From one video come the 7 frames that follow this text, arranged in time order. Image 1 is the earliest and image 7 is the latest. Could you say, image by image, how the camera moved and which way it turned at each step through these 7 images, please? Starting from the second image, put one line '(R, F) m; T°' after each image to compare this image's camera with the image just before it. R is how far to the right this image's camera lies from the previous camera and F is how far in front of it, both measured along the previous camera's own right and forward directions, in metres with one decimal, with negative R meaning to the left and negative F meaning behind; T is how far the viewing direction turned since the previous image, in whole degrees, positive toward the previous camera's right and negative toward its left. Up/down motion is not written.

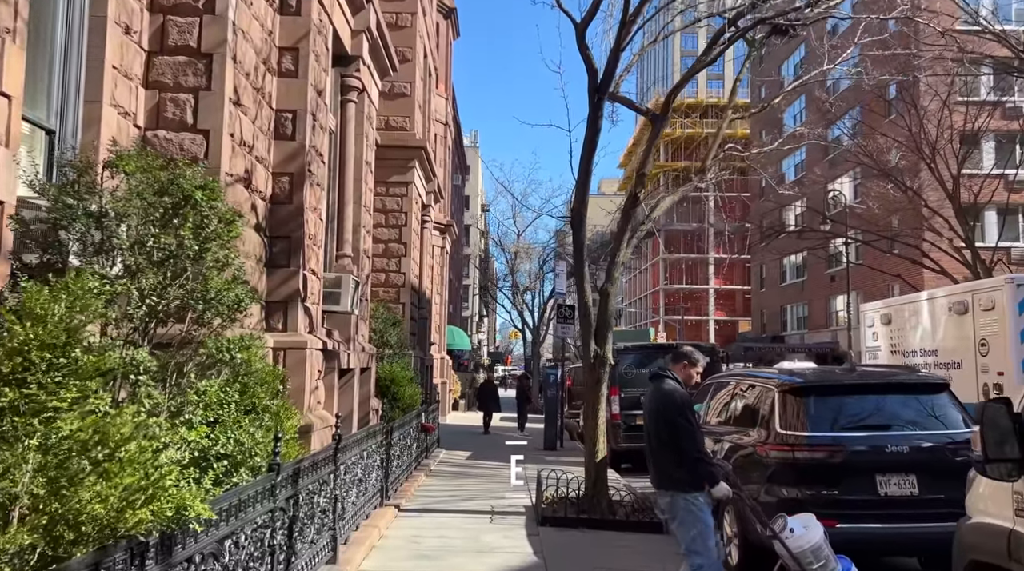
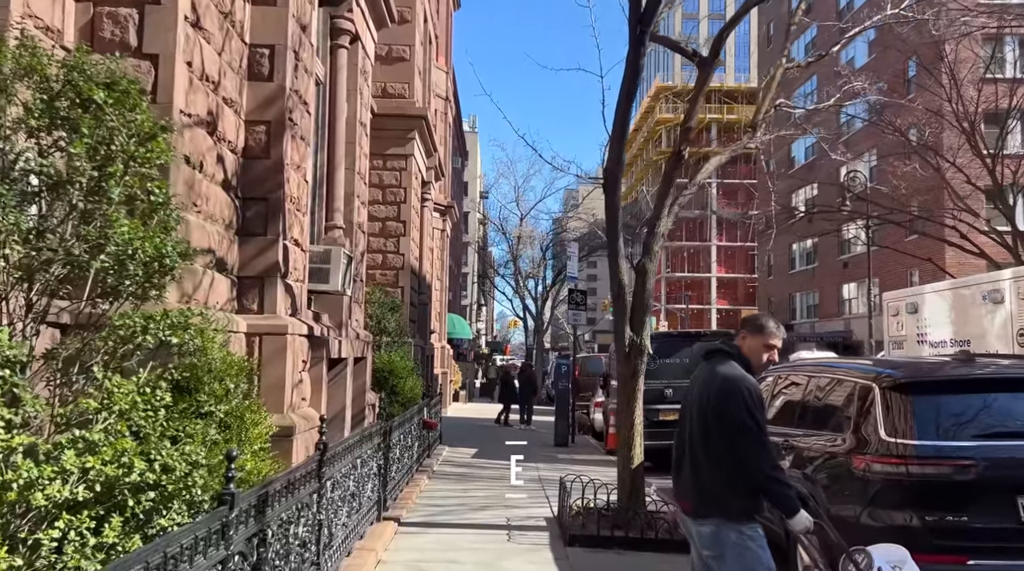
(-0.2, +1.5) m; 0°
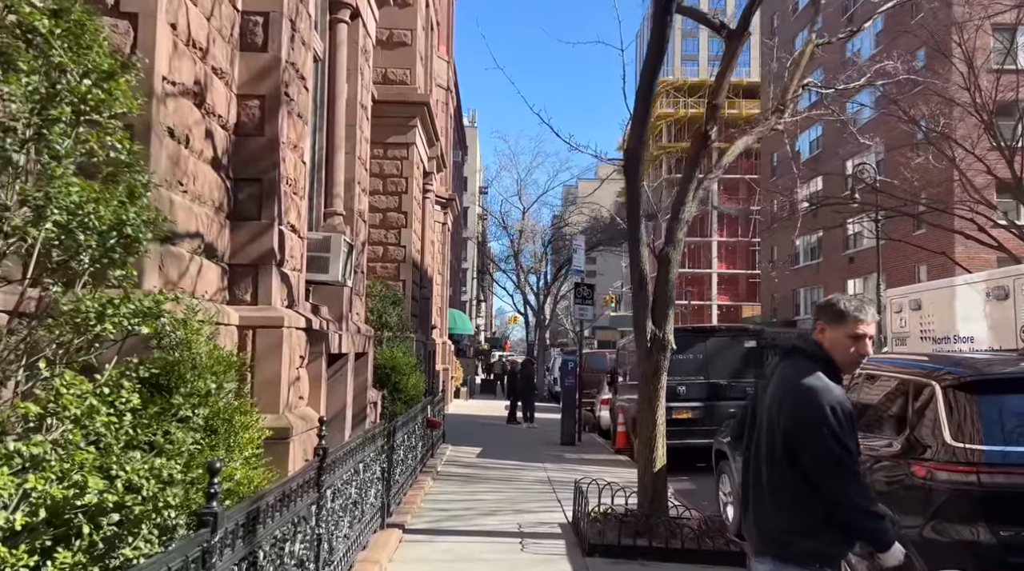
(-0.1, +0.6) m; 0°
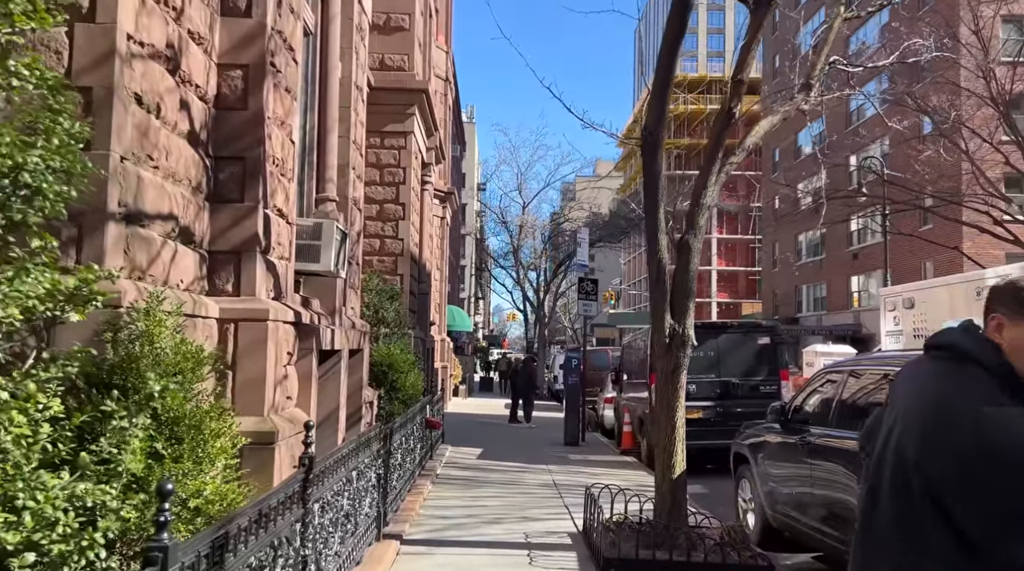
(-0.1, +0.6) m; 0°
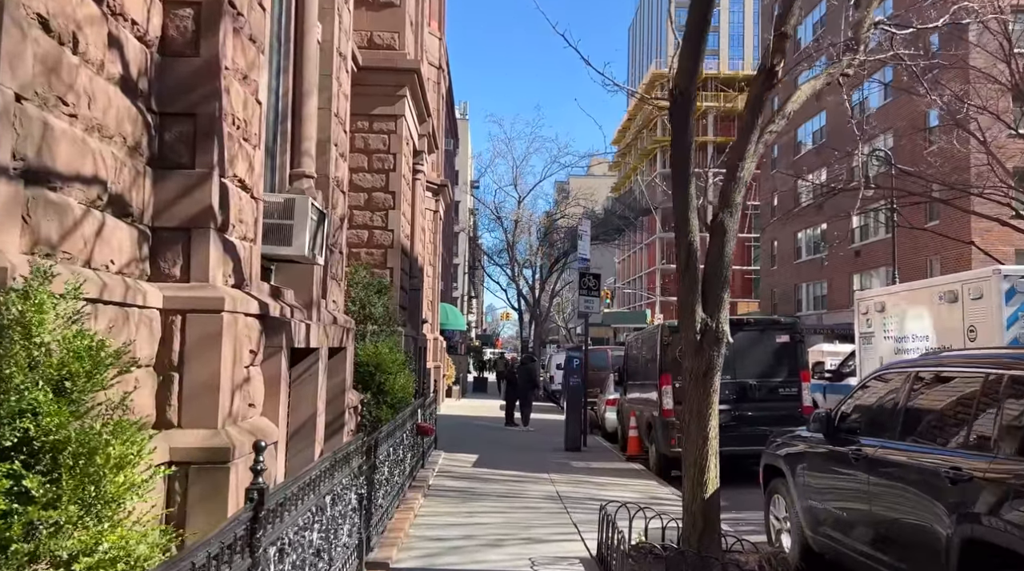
(-0.1, +1.0) m; 0°
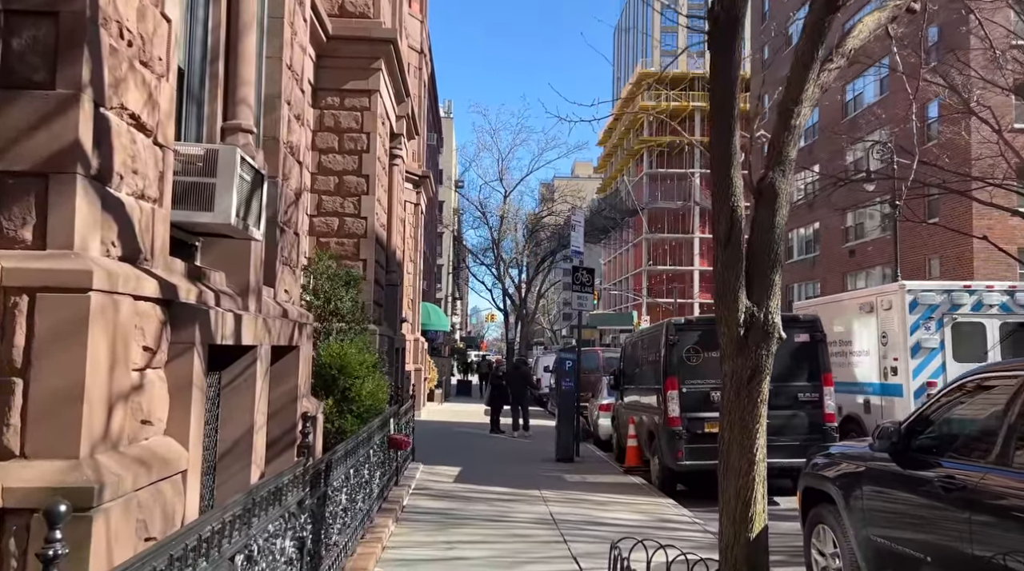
(0.0, +1.4) m; +1°
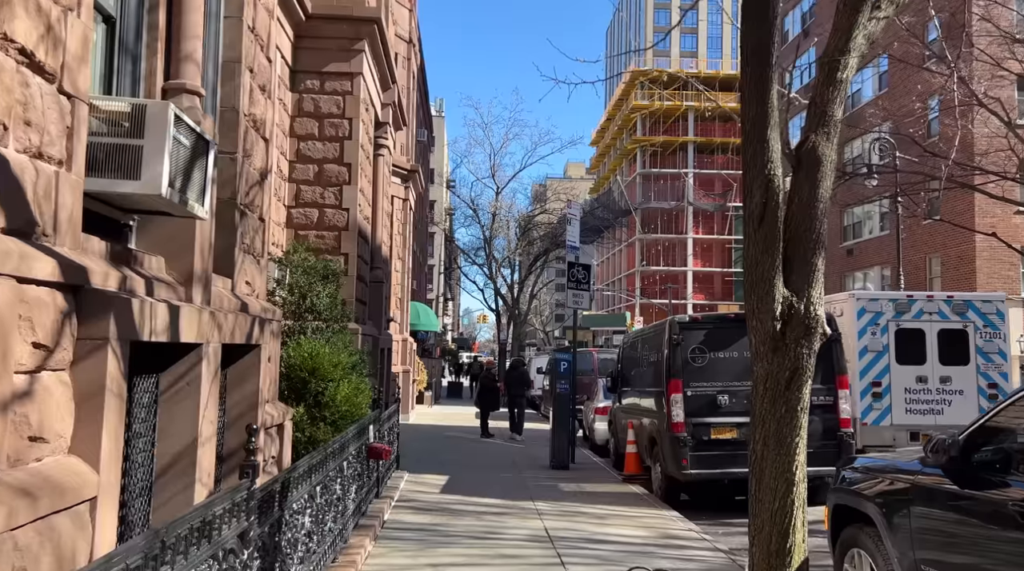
(0.0, +0.8) m; 0°
